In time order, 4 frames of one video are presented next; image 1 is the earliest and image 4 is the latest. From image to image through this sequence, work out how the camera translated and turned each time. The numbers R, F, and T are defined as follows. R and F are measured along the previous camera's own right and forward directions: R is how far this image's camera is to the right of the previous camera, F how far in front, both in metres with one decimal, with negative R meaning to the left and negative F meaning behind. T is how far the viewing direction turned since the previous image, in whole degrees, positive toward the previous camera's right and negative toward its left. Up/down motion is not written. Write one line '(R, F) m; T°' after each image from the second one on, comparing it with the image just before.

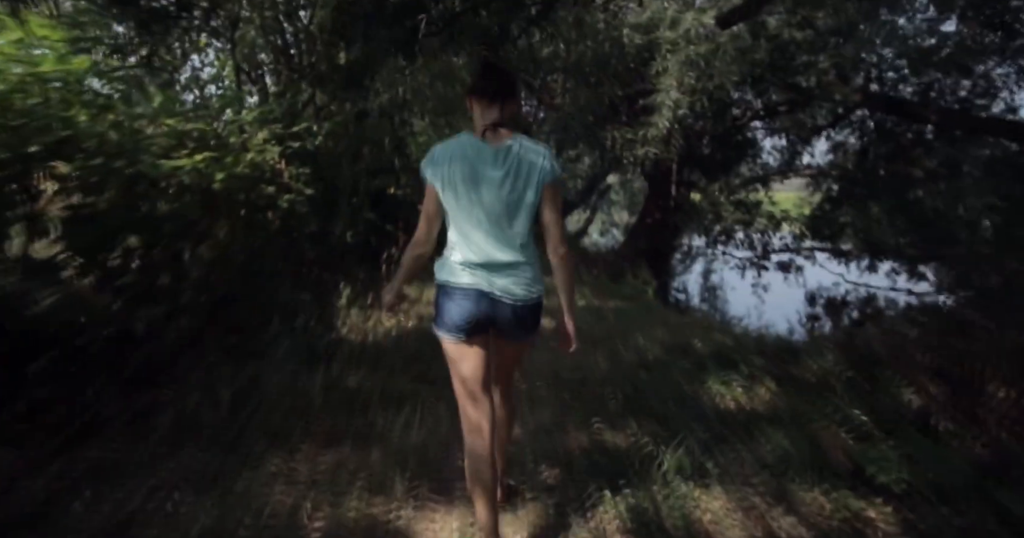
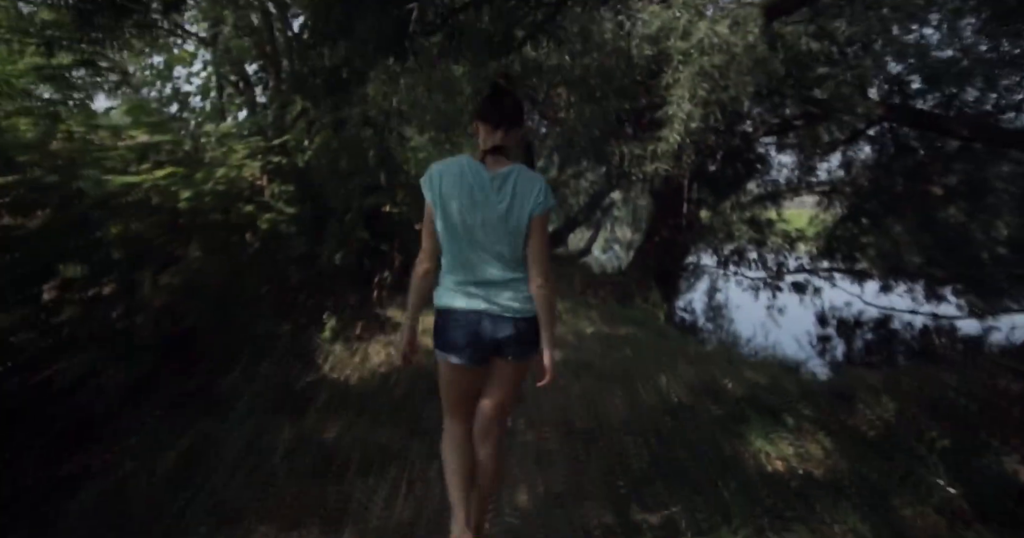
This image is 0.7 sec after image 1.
(0.0, +0.4) m; 0°
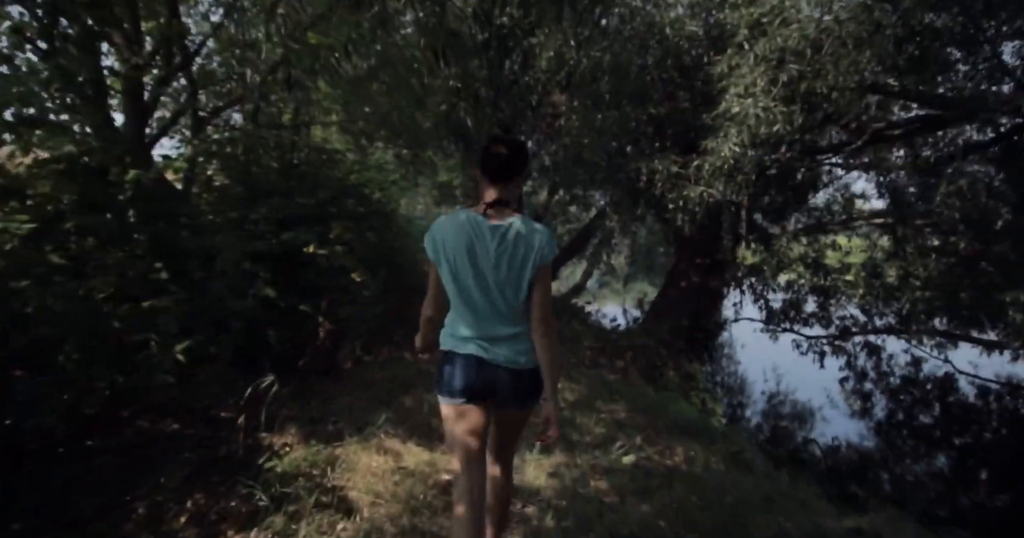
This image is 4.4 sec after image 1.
(0.0, +2.0) m; +2°
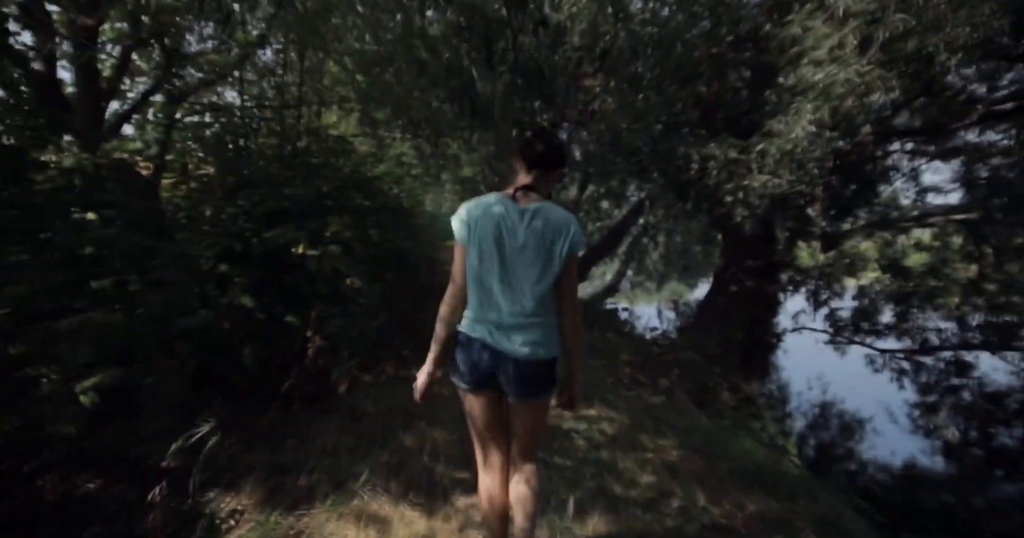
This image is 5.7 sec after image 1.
(0.0, +0.7) m; -3°
